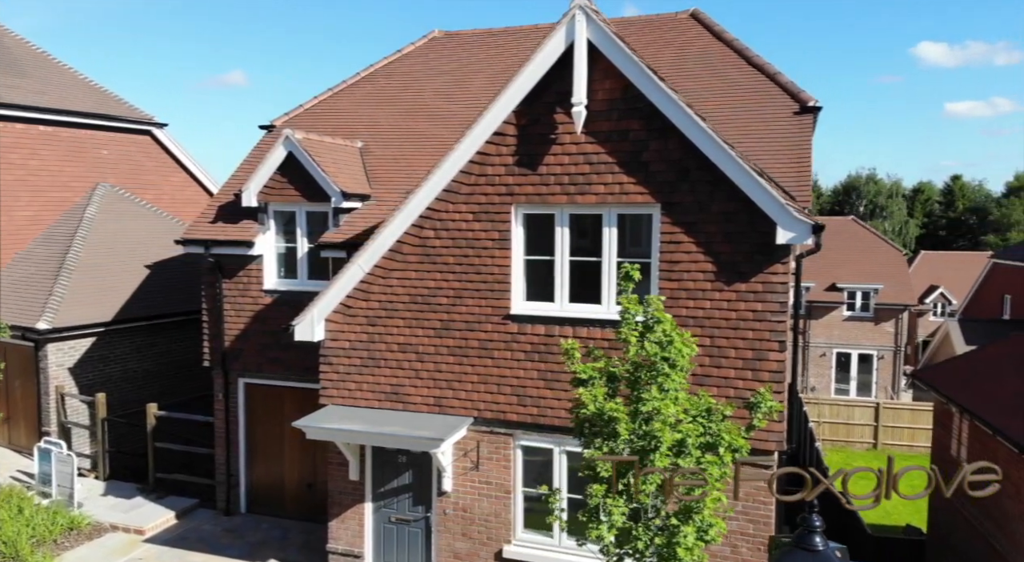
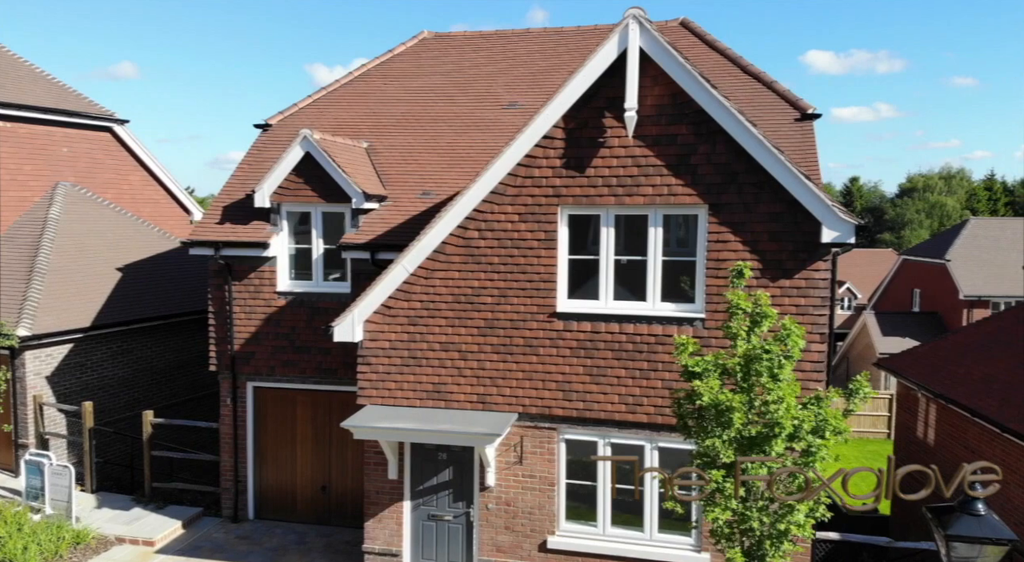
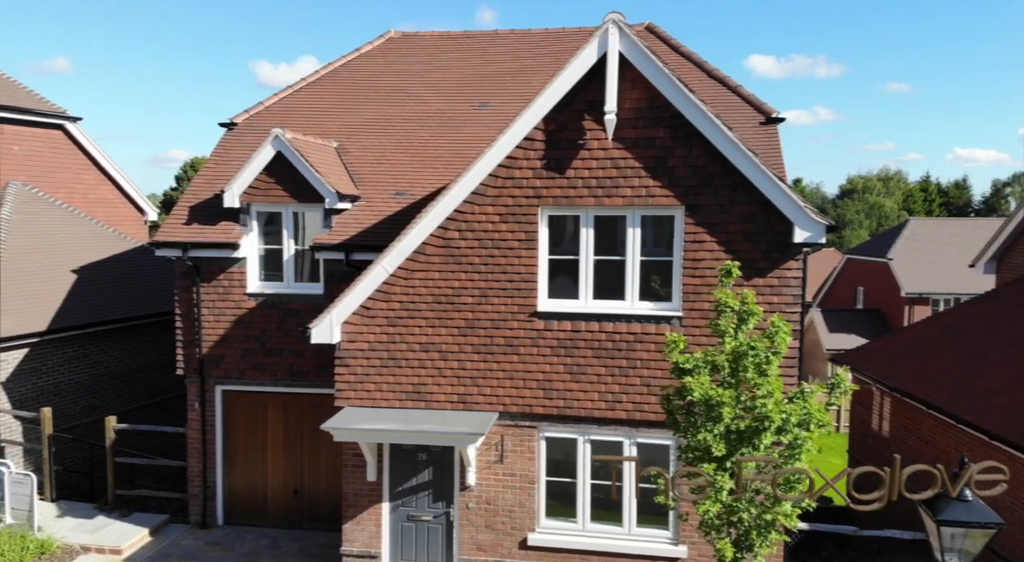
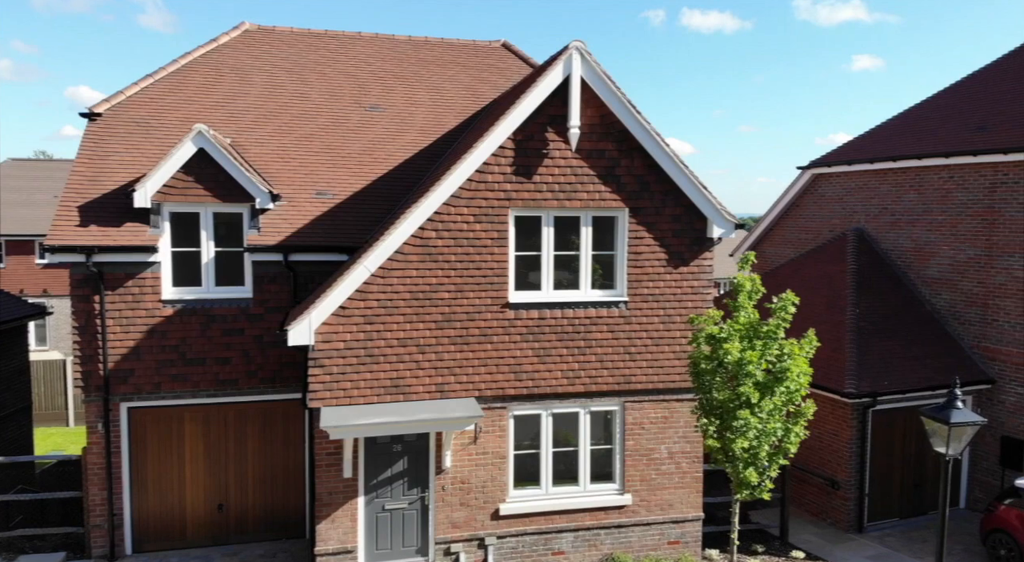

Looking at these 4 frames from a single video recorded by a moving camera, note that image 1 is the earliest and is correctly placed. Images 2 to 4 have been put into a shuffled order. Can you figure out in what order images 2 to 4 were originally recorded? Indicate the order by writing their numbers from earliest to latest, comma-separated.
2, 3, 4
